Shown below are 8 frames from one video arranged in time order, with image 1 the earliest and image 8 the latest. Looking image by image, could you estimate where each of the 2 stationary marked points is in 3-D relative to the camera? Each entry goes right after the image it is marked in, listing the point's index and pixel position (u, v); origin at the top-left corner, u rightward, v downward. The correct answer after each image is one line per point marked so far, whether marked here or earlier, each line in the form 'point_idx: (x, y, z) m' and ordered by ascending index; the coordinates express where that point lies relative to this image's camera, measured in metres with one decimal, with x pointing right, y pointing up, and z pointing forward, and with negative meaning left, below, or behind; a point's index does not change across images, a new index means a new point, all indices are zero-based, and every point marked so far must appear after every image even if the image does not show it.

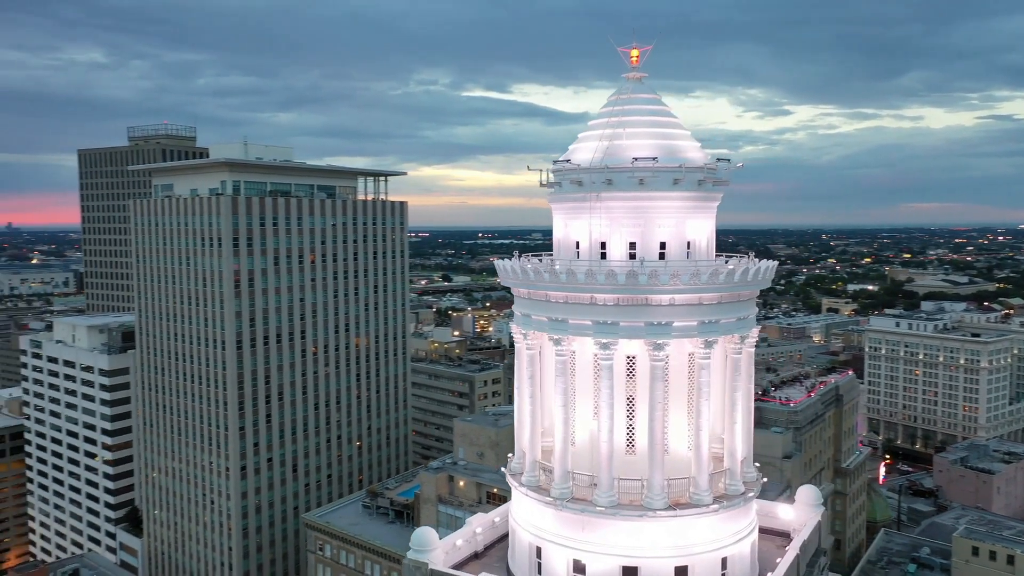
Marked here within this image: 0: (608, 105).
0: (+2.1, +4.1, +18.3) m
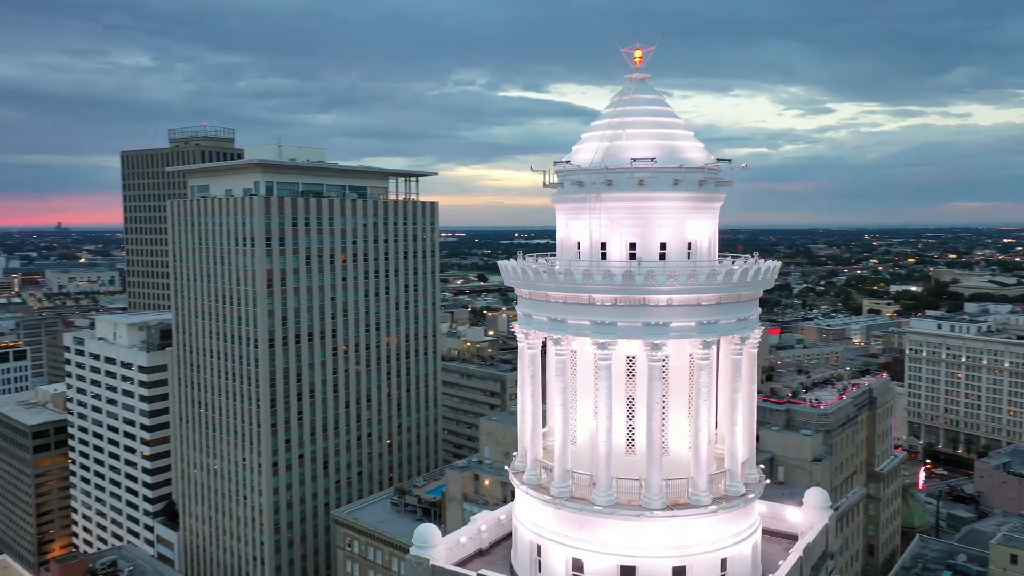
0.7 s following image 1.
0: (+2.2, +4.1, +18.3) m
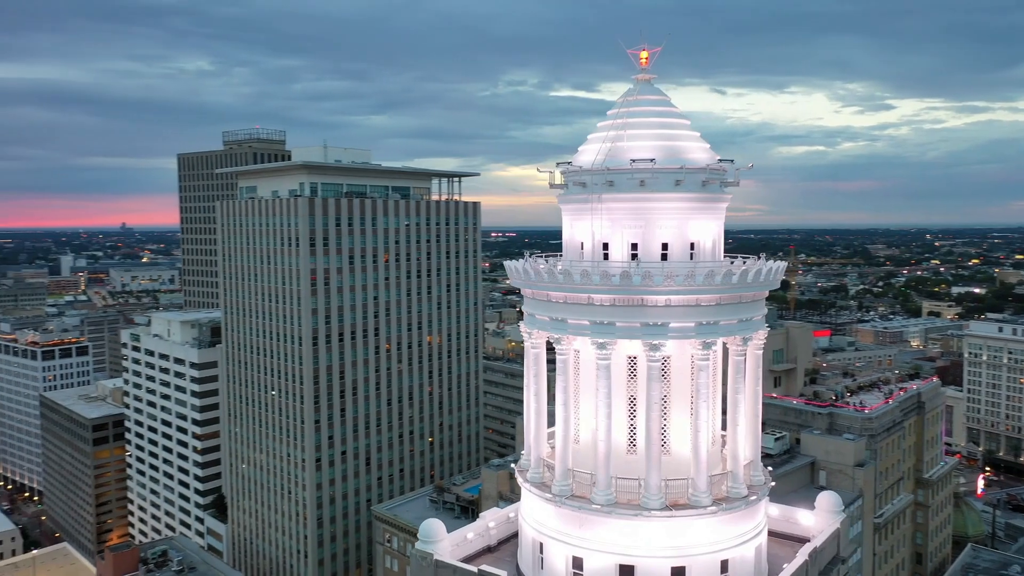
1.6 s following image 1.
0: (+2.4, +4.1, +18.4) m
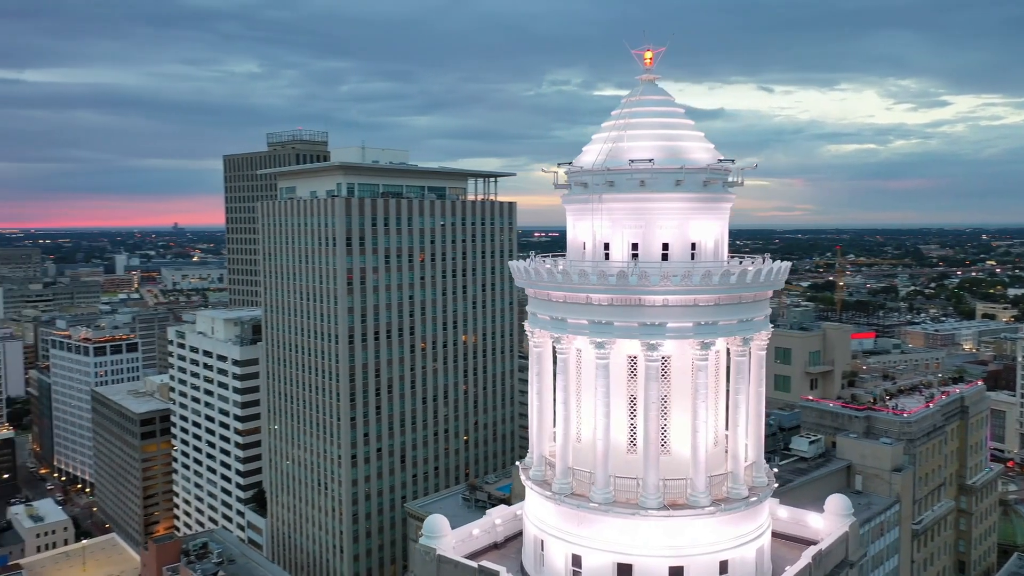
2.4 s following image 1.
0: (+2.5, +4.1, +18.5) m
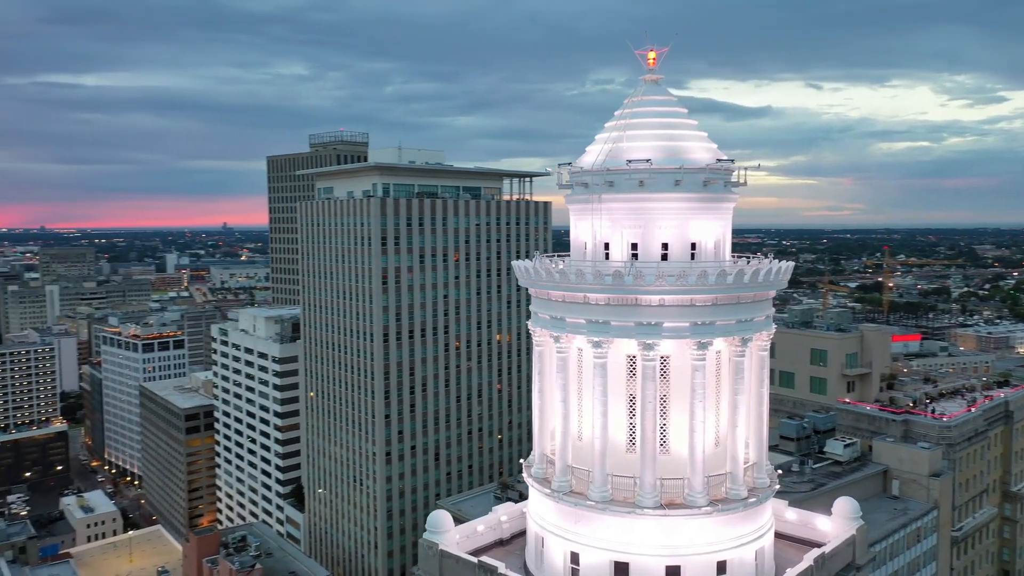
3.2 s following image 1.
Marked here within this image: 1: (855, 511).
0: (+2.6, +4.1, +18.6) m
1: (+8.3, -5.4, +19.4) m
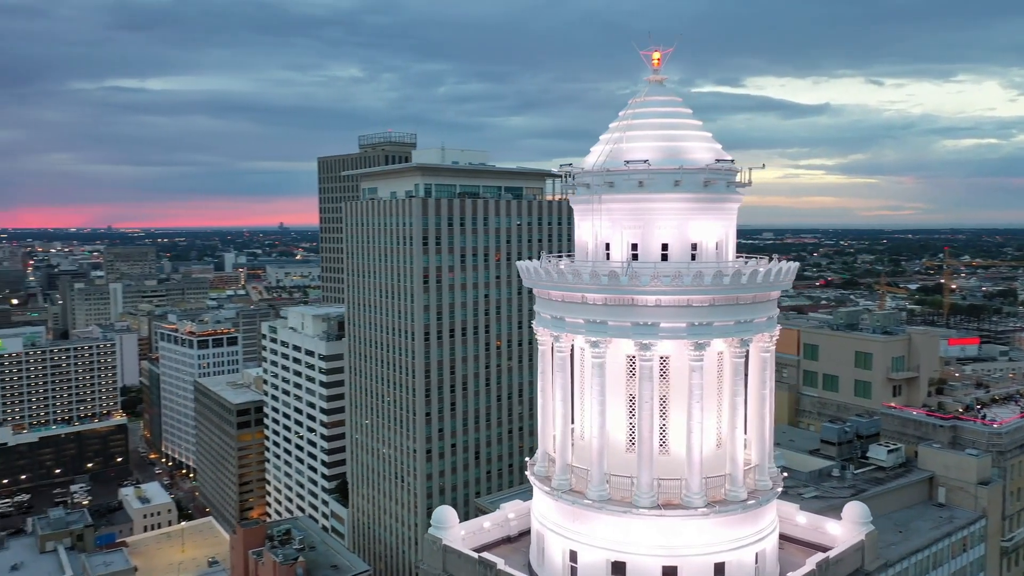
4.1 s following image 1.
0: (+2.7, +4.1, +18.6) m
1: (+8.4, -5.4, +19.1) m
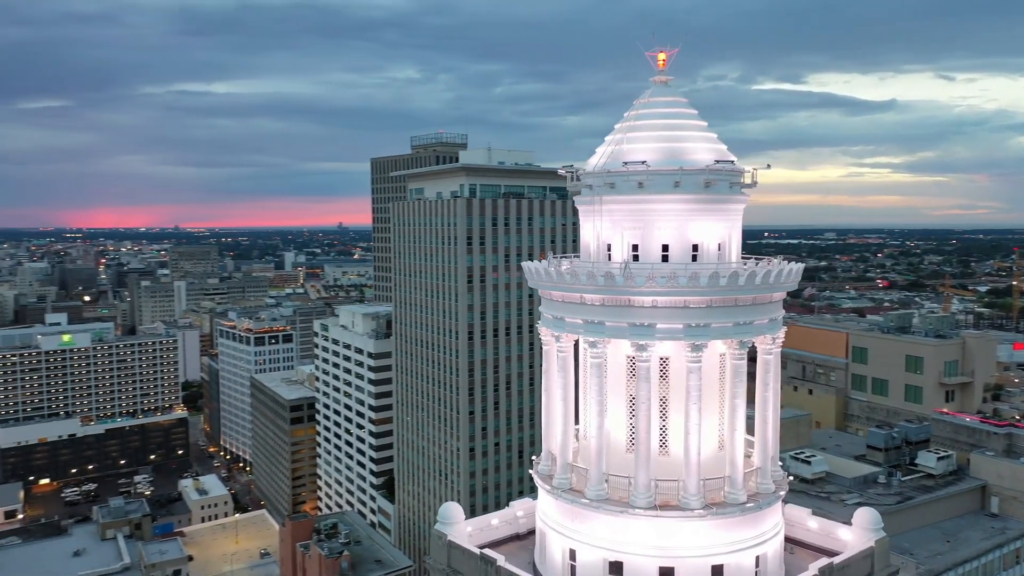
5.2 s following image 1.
0: (+2.8, +4.1, +18.6) m
1: (+8.5, -5.5, +18.7) m
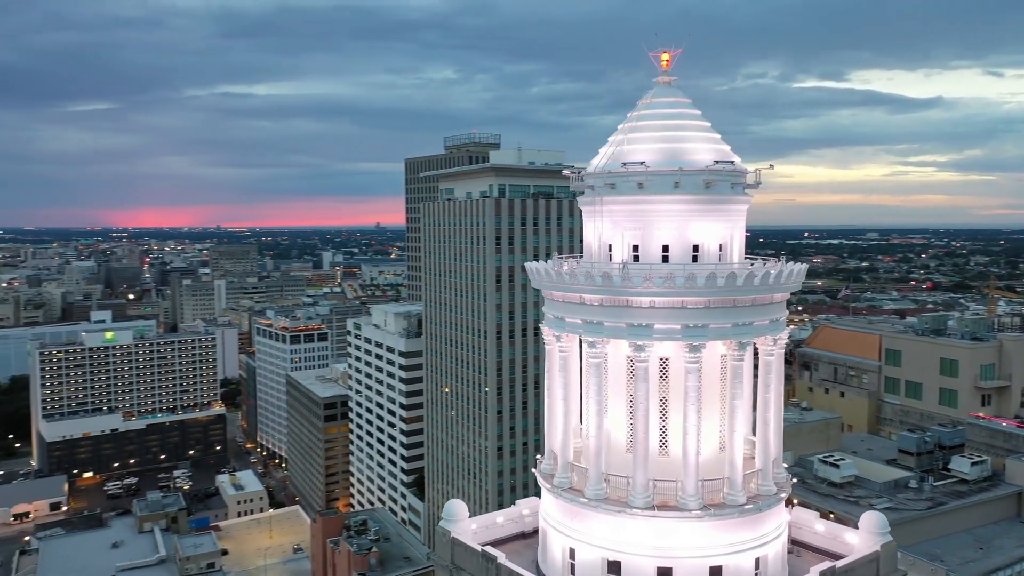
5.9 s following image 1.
0: (+2.9, +4.1, +18.6) m
1: (+8.6, -5.5, +18.5) m
